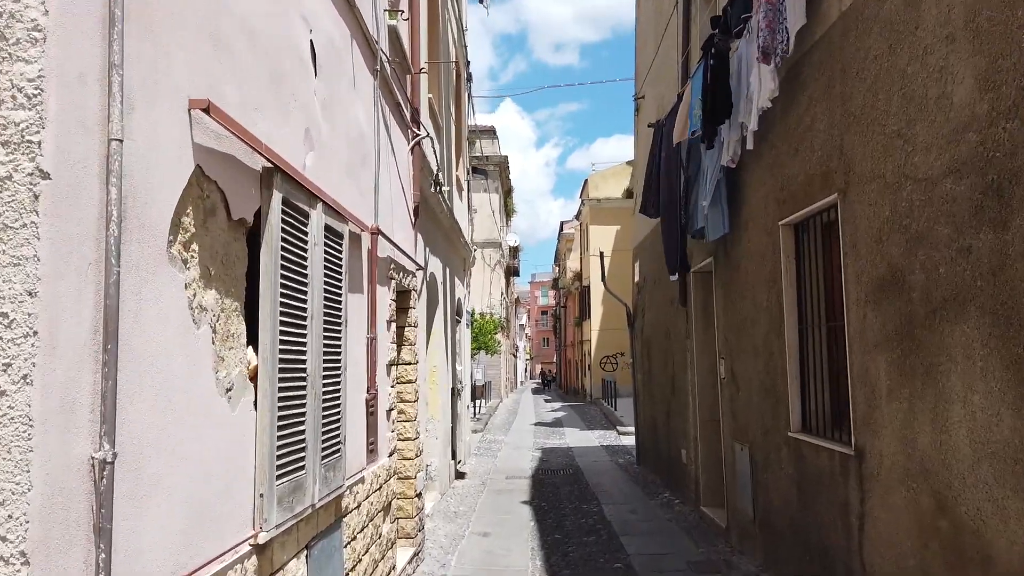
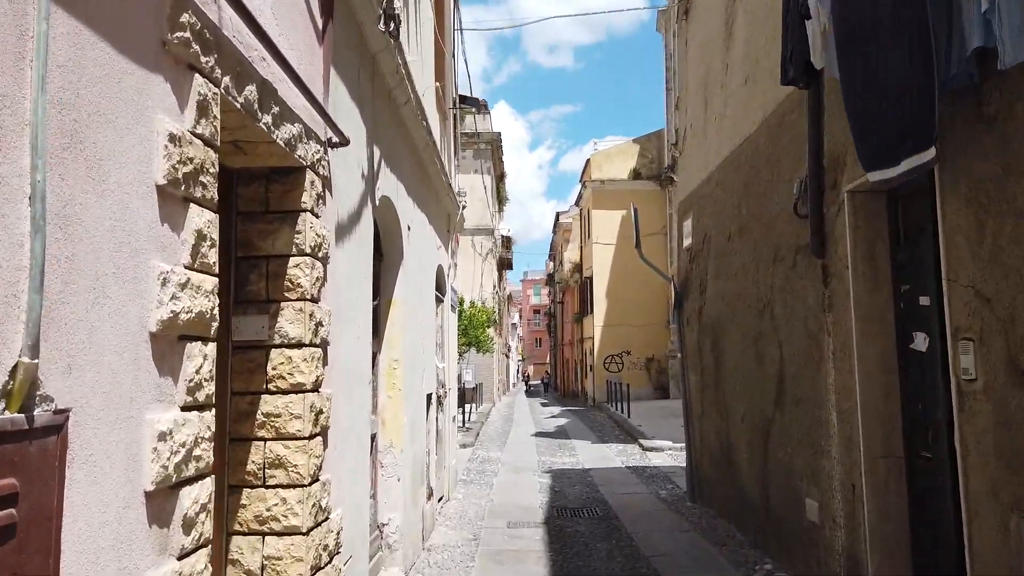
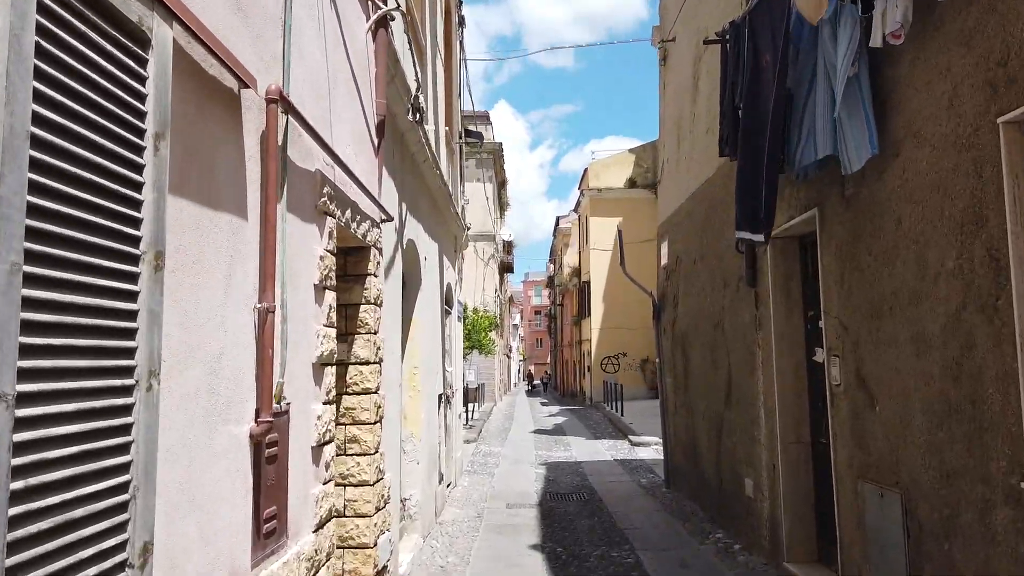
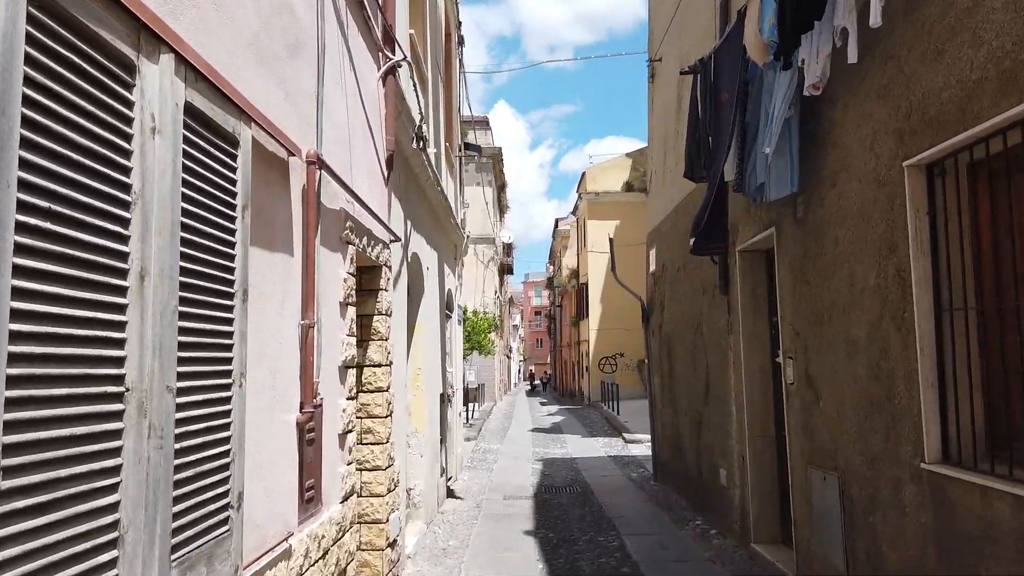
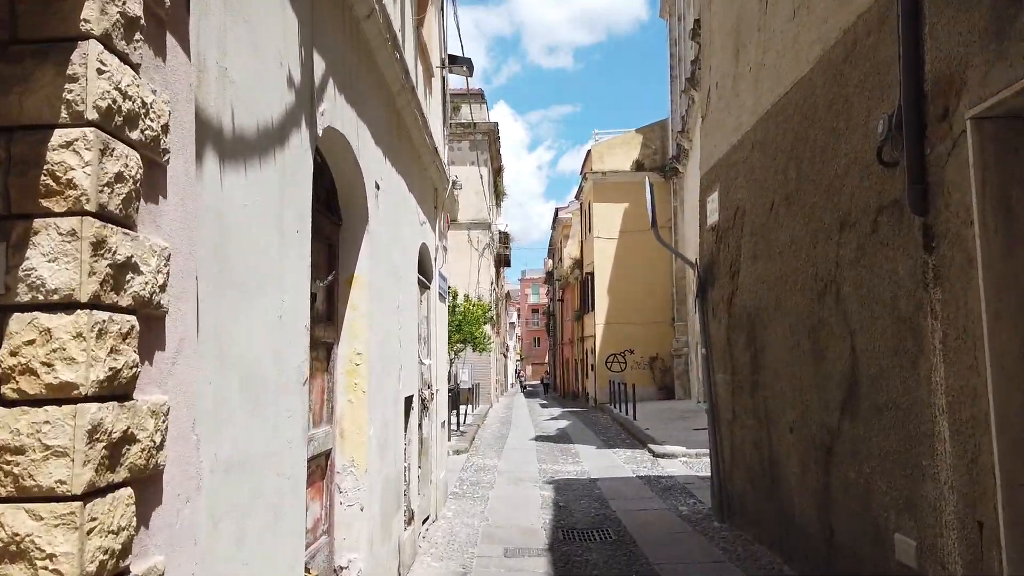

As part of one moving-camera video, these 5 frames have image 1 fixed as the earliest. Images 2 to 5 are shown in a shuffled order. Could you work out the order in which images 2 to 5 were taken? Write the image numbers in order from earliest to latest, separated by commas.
4, 3, 2, 5
